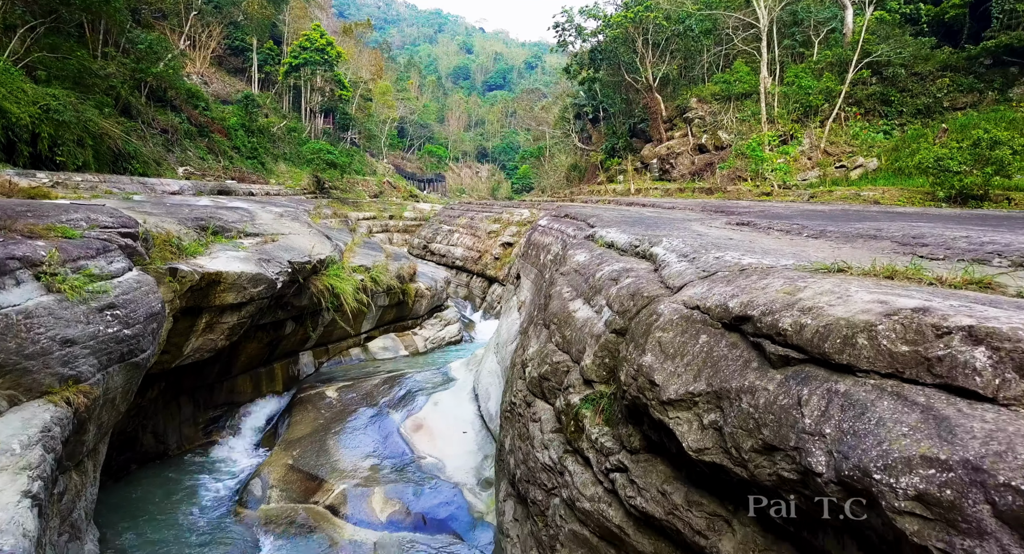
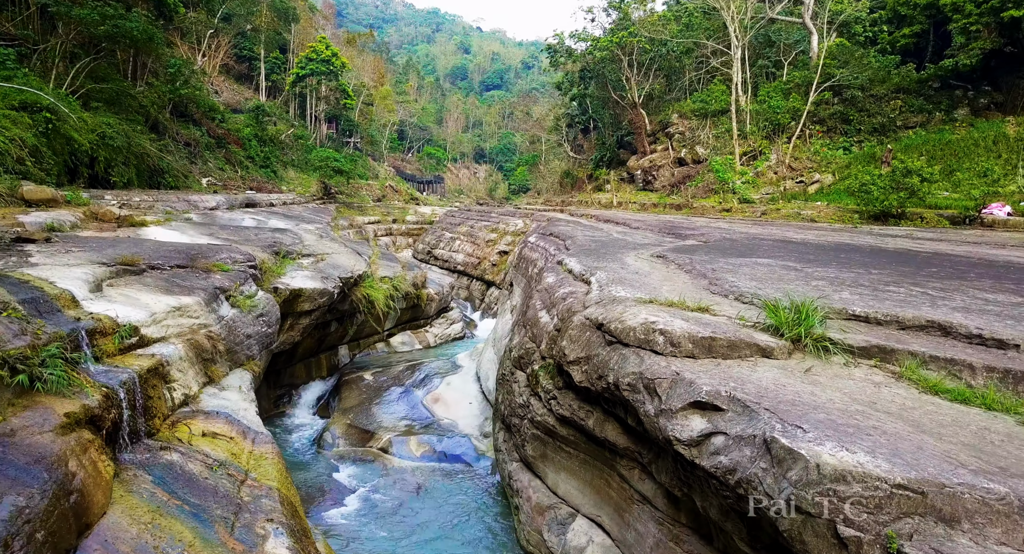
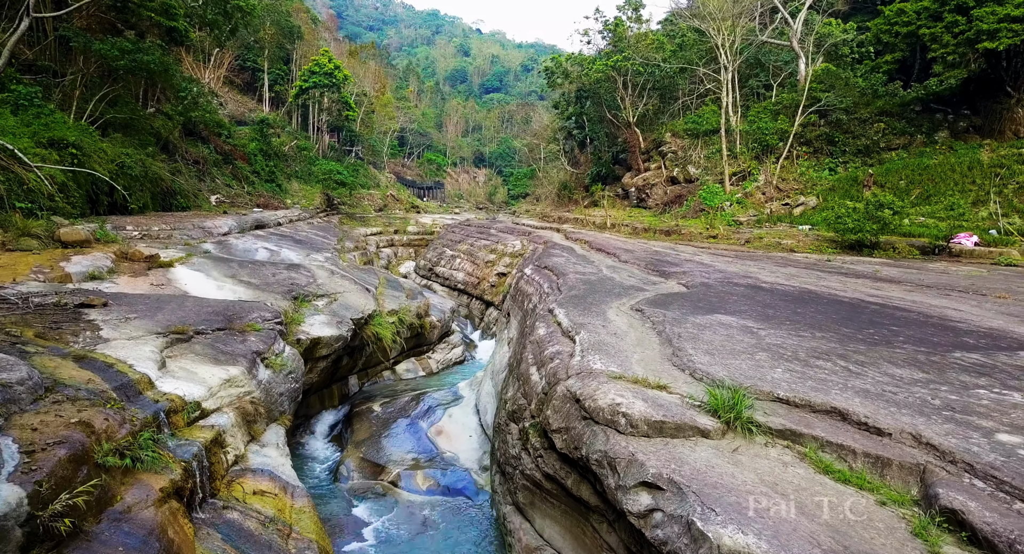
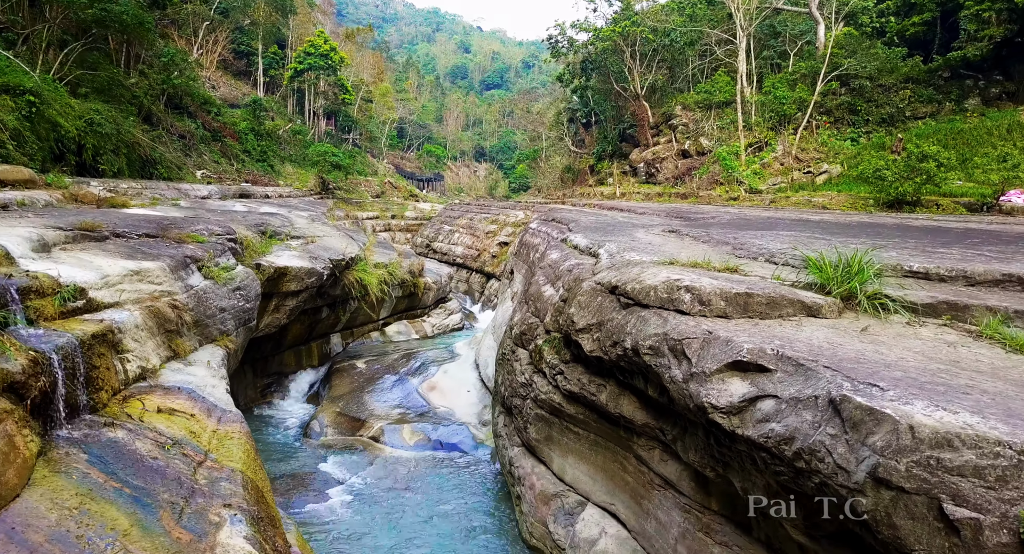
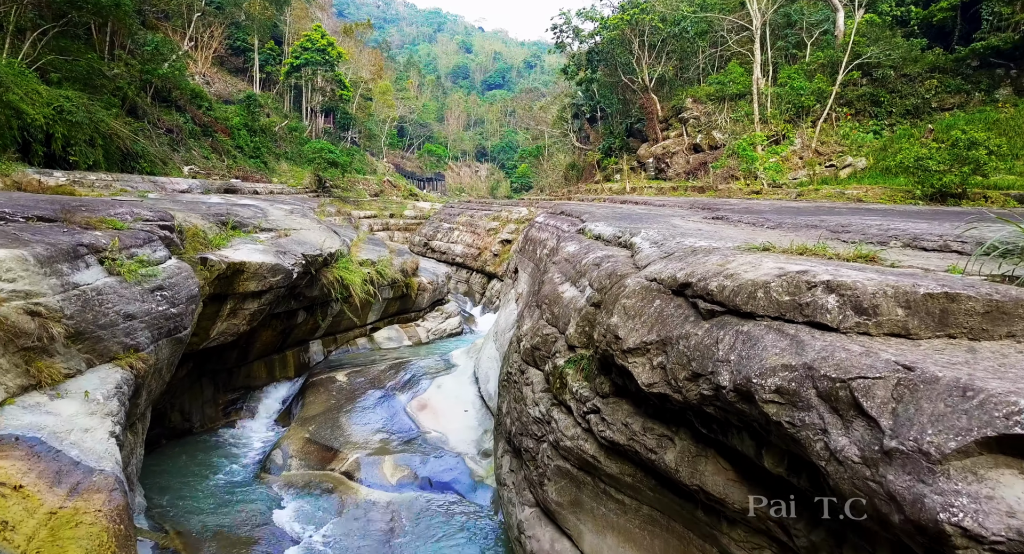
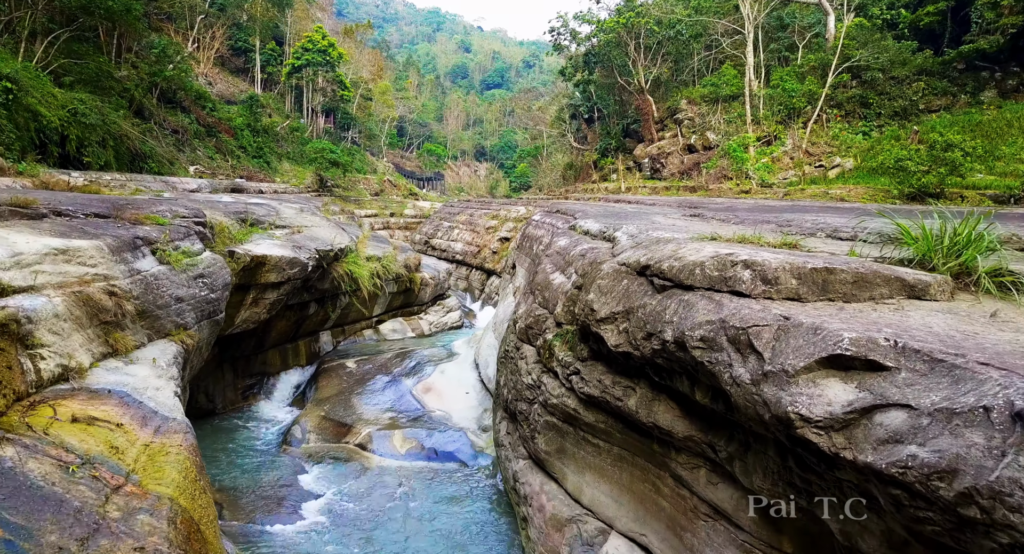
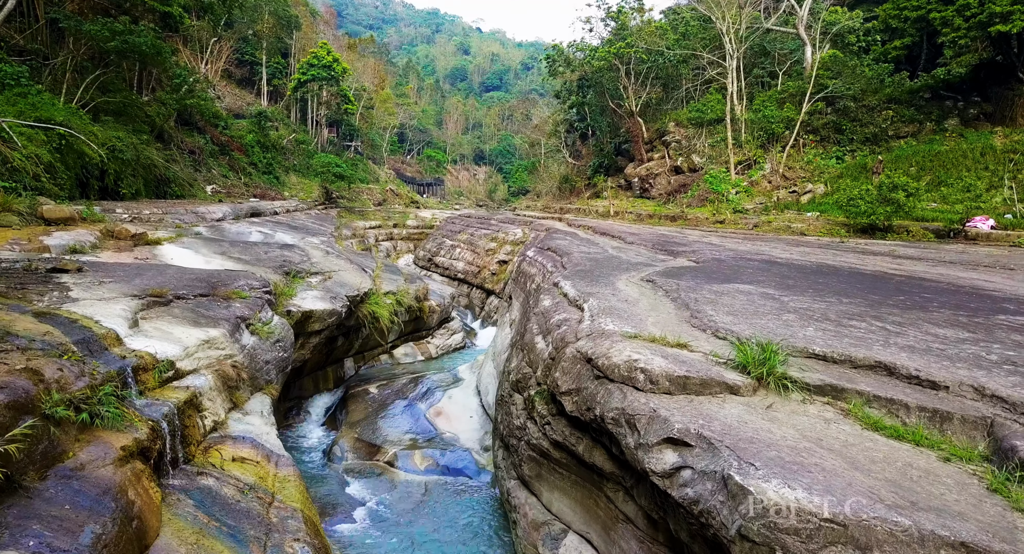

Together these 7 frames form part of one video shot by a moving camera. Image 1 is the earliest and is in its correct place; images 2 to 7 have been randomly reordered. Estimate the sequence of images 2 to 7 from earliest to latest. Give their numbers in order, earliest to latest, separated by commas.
5, 6, 4, 2, 7, 3
